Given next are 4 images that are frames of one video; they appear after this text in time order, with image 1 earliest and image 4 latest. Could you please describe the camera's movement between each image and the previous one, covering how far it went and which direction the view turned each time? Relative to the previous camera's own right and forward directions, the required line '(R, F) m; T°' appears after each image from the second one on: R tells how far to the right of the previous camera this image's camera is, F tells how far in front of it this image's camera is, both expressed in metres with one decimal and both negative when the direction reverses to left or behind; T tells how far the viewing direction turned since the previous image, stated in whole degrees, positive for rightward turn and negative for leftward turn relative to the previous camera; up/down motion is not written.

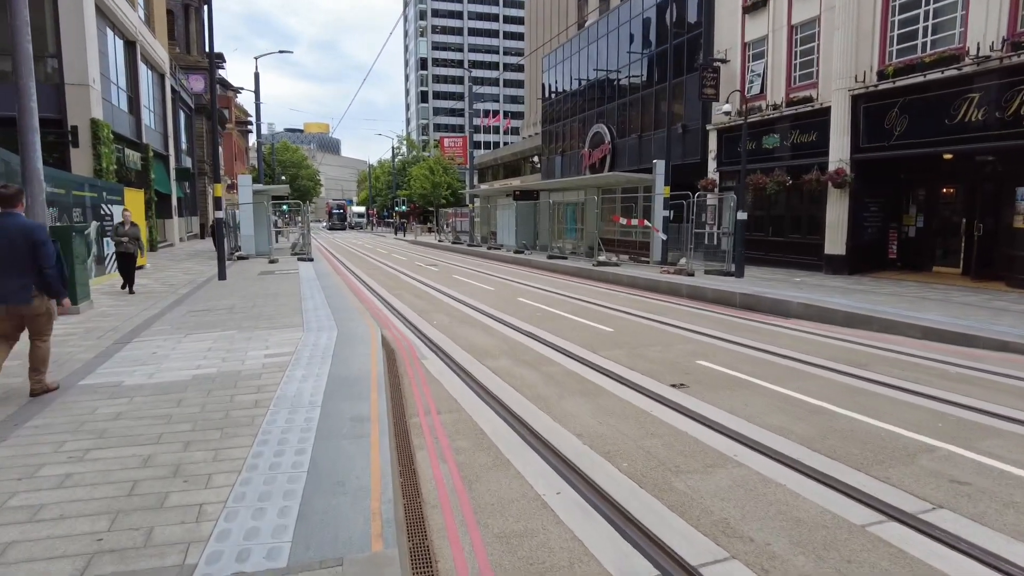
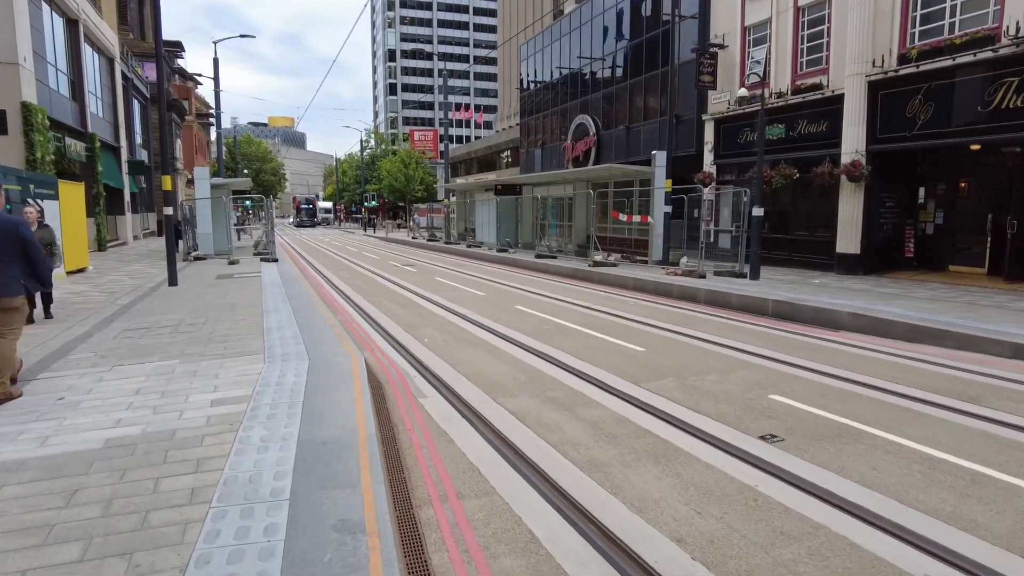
(-0.5, +1.7) m; +3°
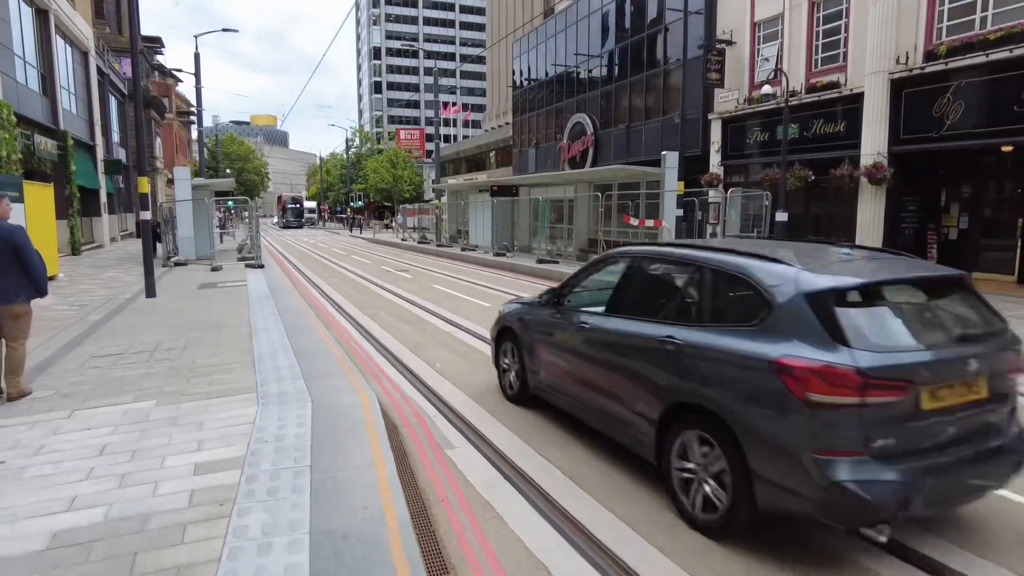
(-0.5, +1.0) m; +1°
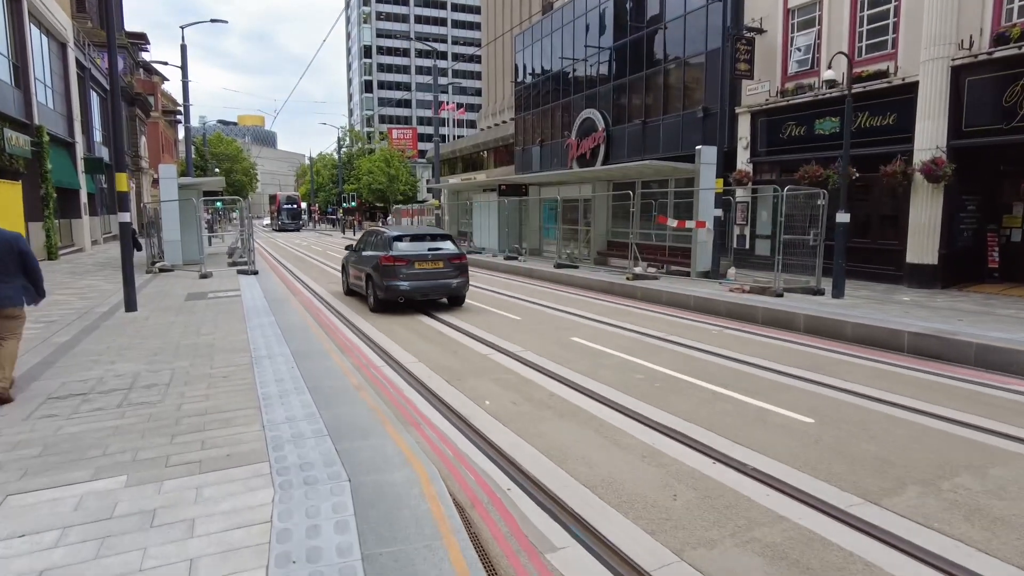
(-0.7, +1.5) m; +1°
